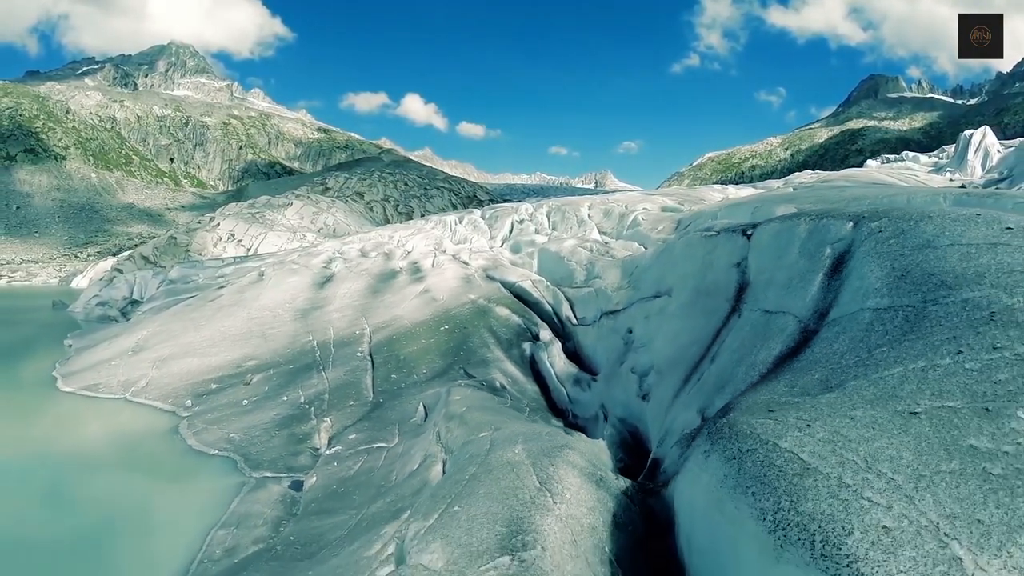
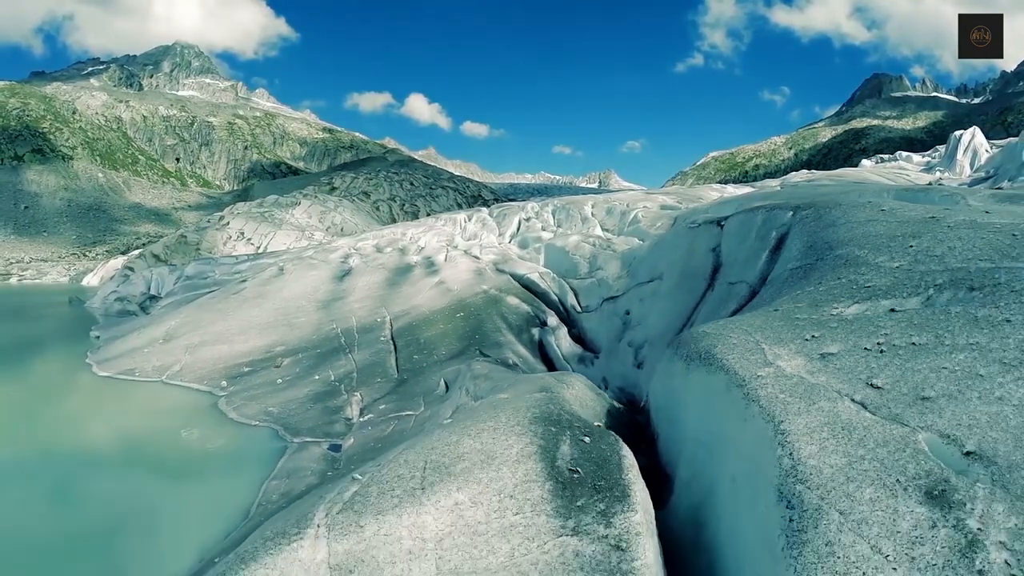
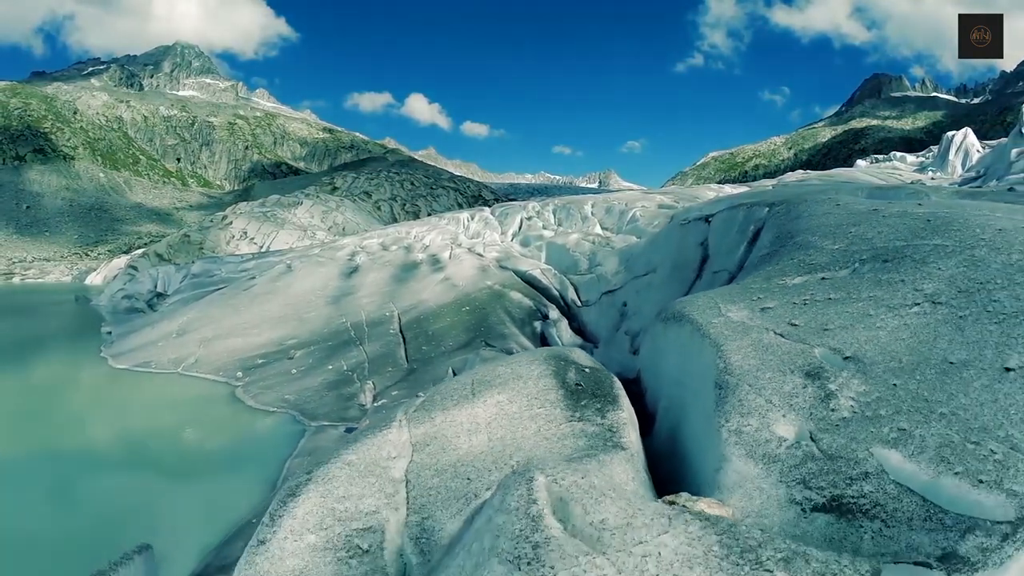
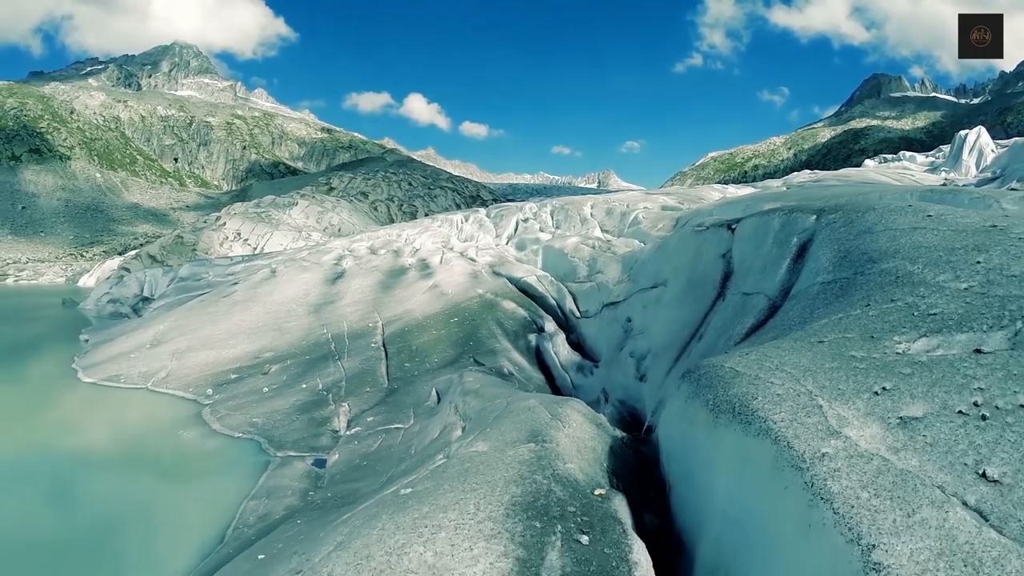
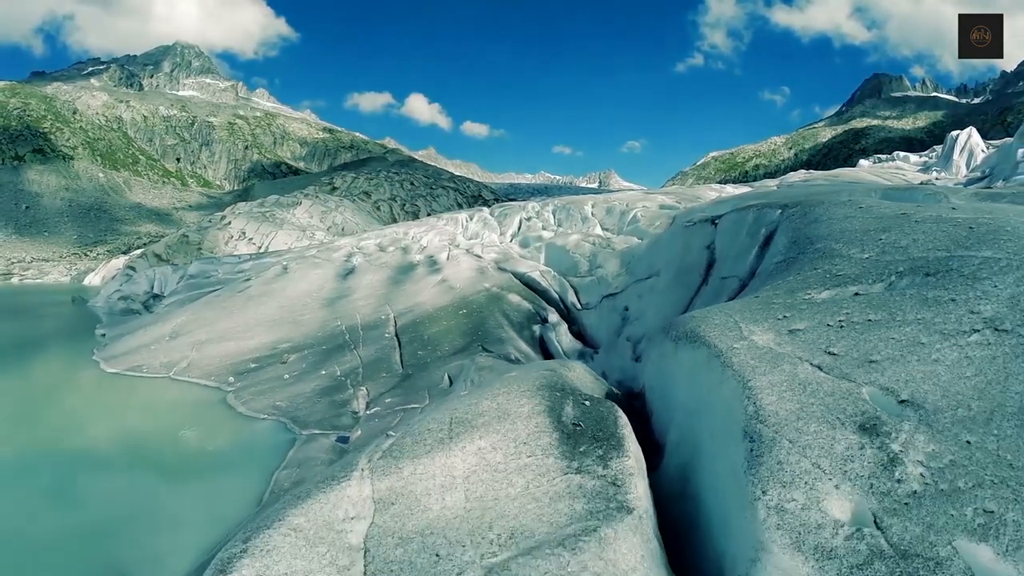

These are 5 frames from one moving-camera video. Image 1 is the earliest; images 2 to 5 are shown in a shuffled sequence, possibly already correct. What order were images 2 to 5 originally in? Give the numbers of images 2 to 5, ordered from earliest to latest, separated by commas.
4, 2, 5, 3
